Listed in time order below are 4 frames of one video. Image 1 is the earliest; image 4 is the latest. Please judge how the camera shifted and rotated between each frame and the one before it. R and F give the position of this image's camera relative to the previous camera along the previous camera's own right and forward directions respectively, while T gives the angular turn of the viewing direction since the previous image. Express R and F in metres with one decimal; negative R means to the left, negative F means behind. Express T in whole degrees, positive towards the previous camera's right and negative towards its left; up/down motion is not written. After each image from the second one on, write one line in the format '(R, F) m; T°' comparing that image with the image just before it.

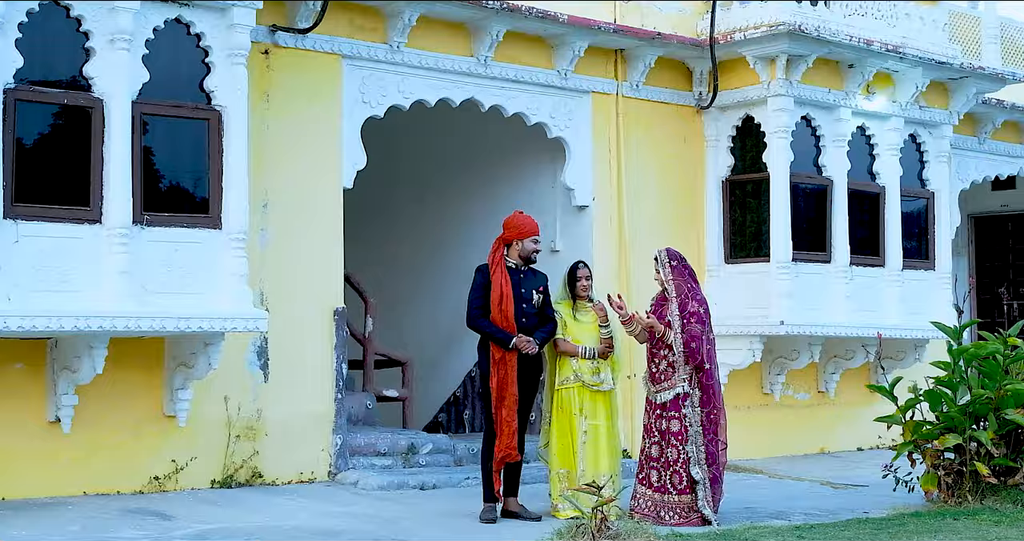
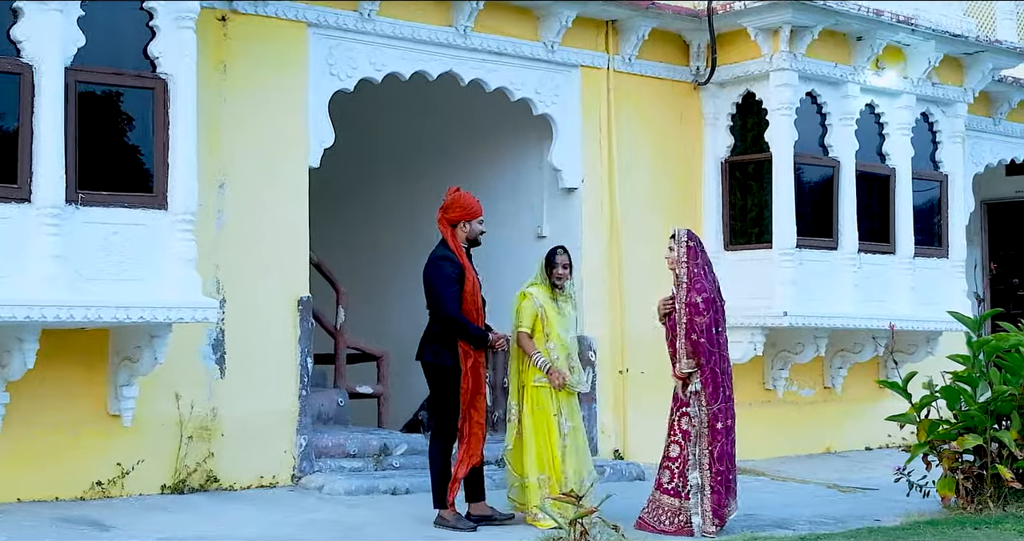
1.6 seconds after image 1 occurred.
(+0.1, +0.7) m; 0°
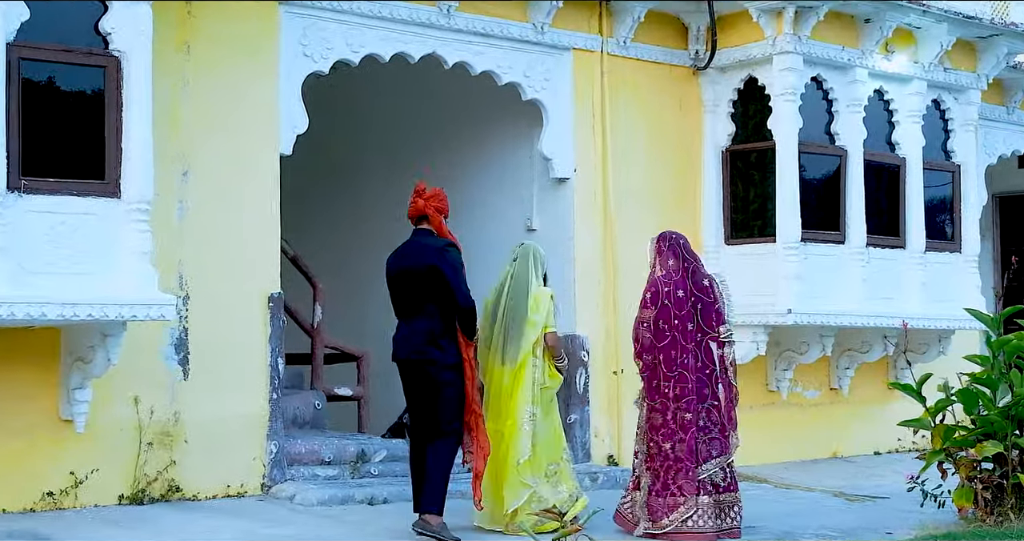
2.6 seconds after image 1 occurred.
(+0.1, +0.5) m; 0°
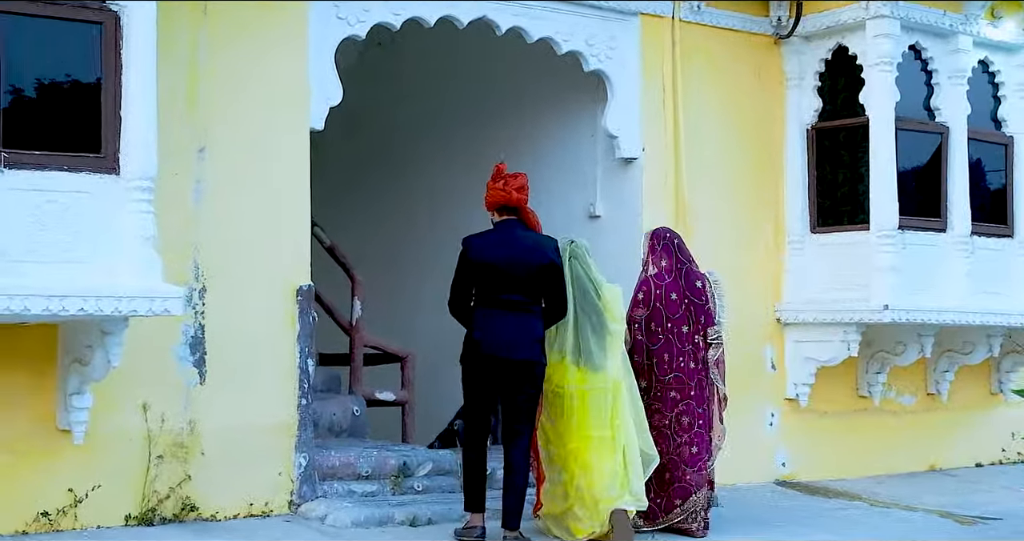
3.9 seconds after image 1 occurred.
(0.0, +0.9) m; -3°
